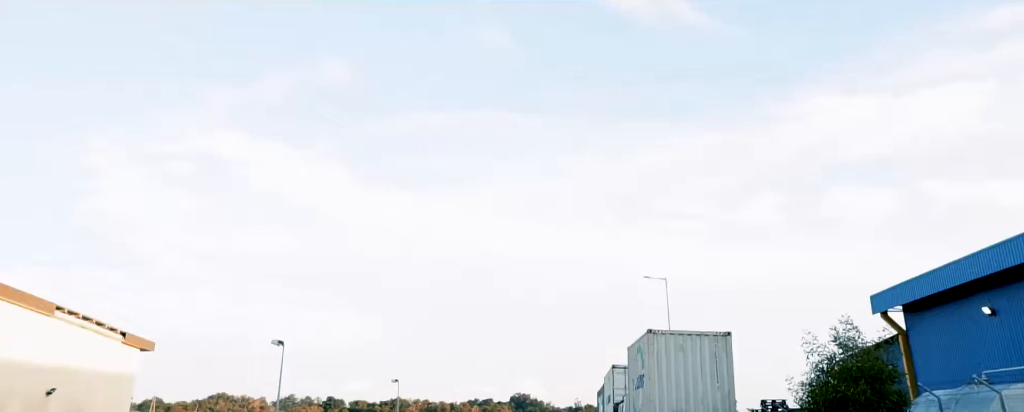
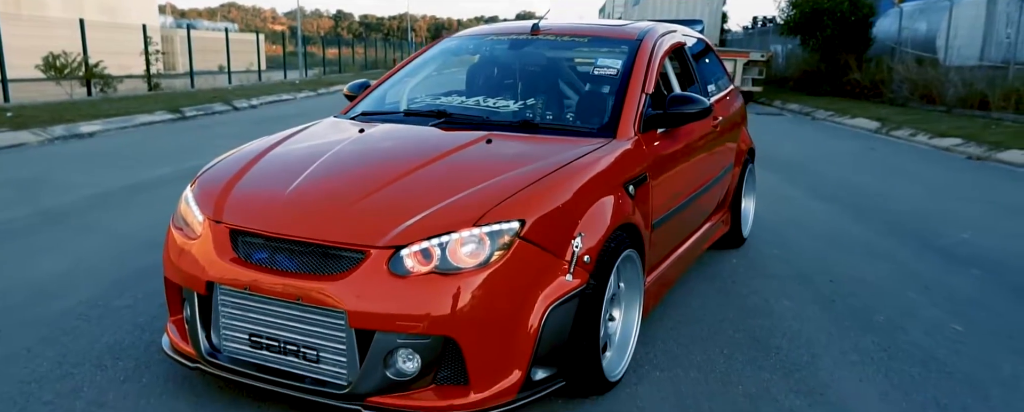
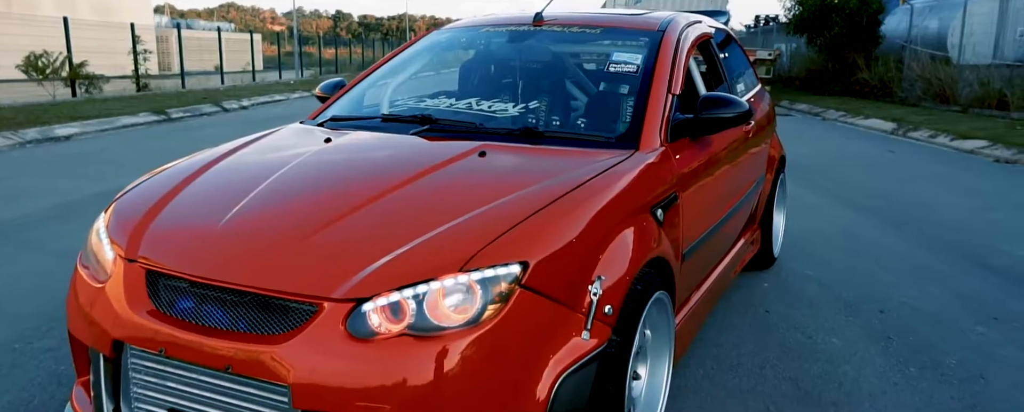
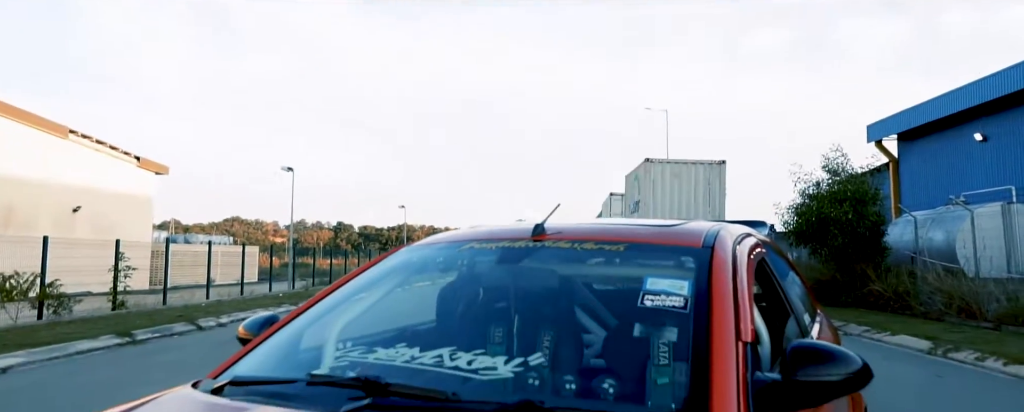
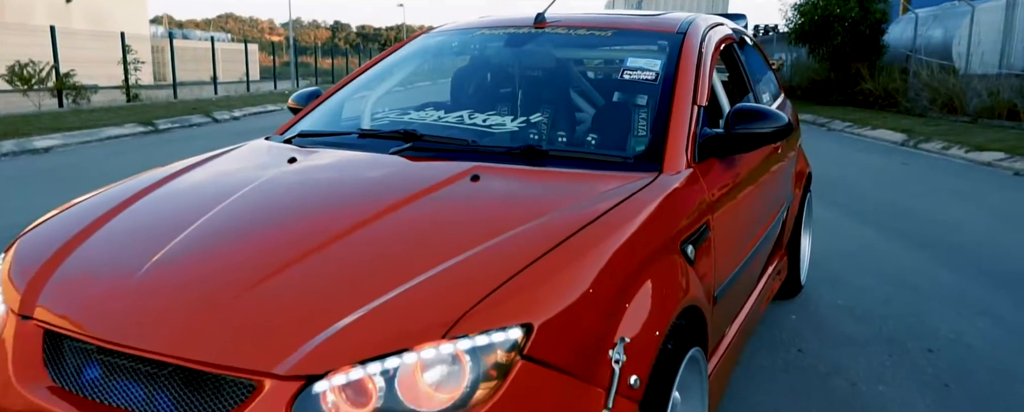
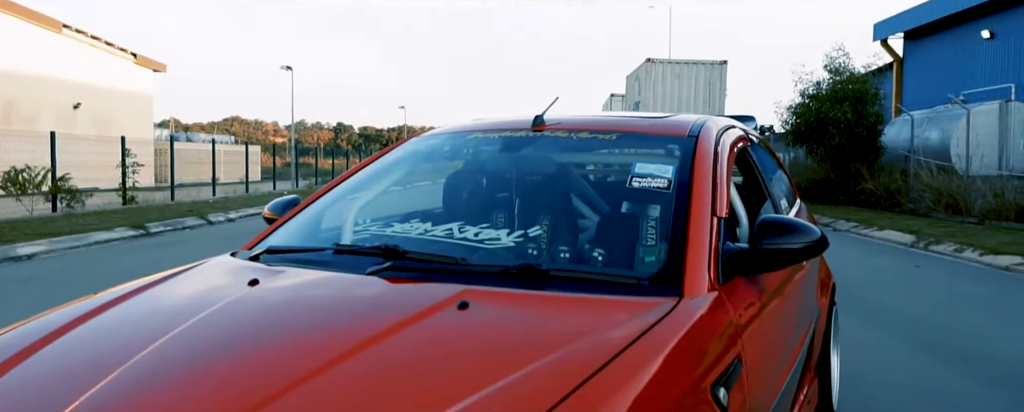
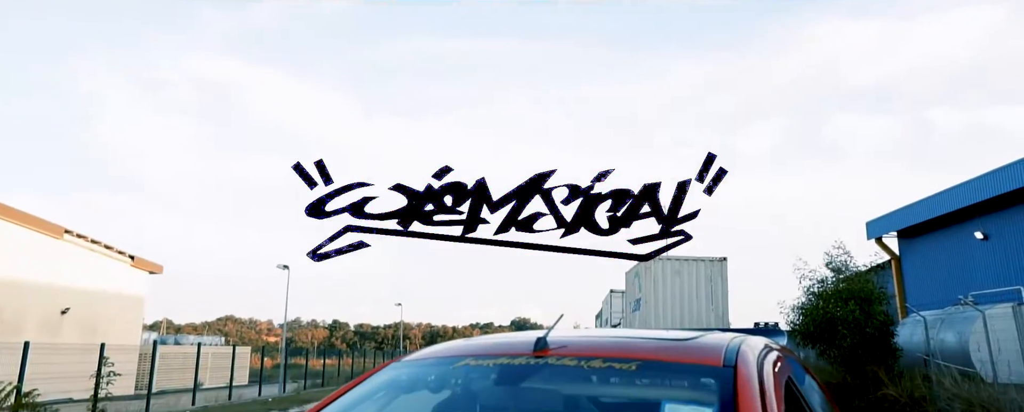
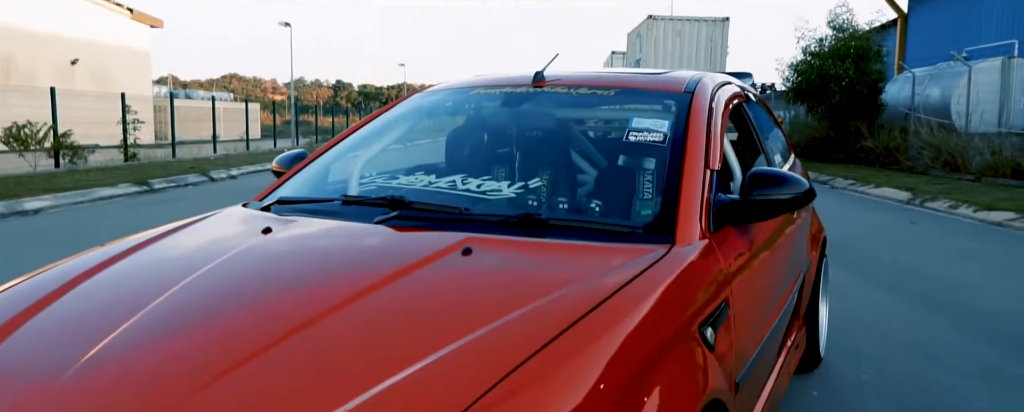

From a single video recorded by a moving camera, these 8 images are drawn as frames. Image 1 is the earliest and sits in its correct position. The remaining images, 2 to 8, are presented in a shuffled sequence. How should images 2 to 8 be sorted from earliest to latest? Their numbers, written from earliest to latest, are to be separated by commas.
7, 4, 6, 8, 5, 3, 2
